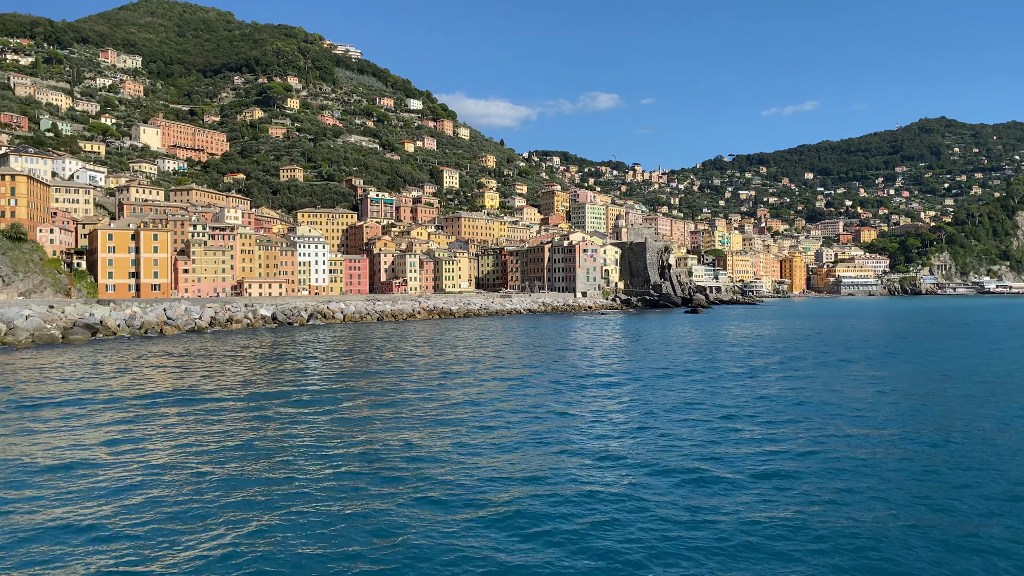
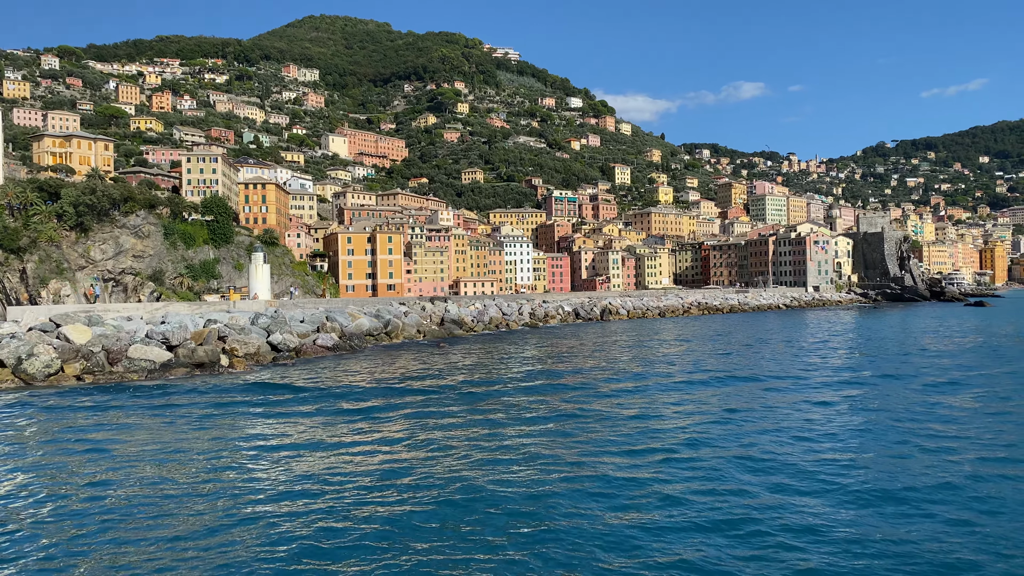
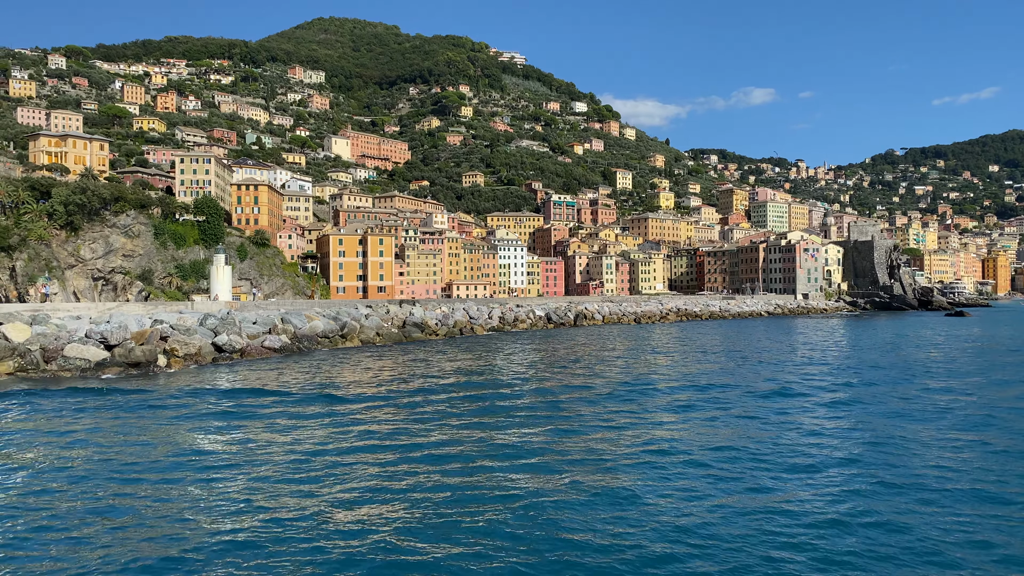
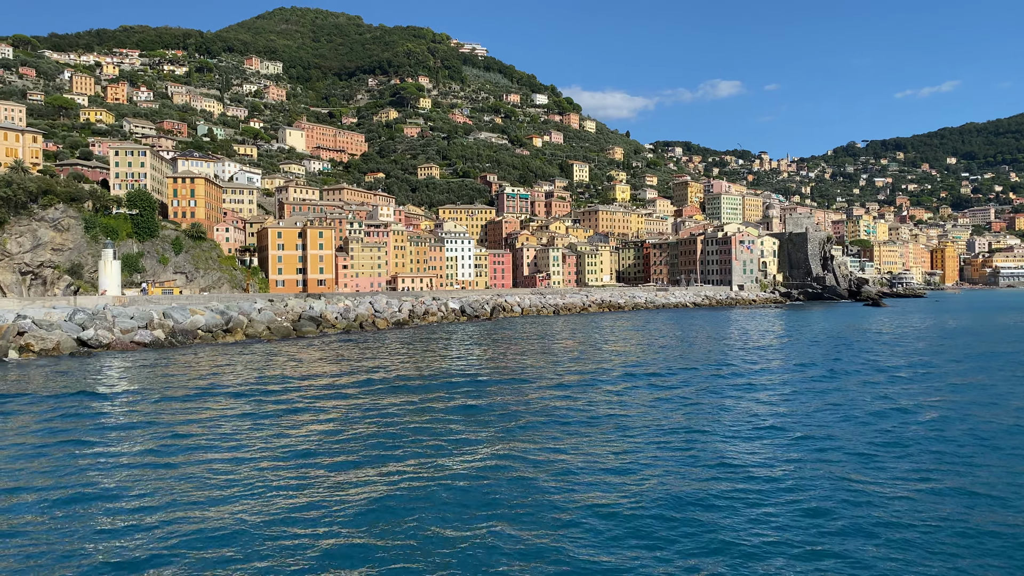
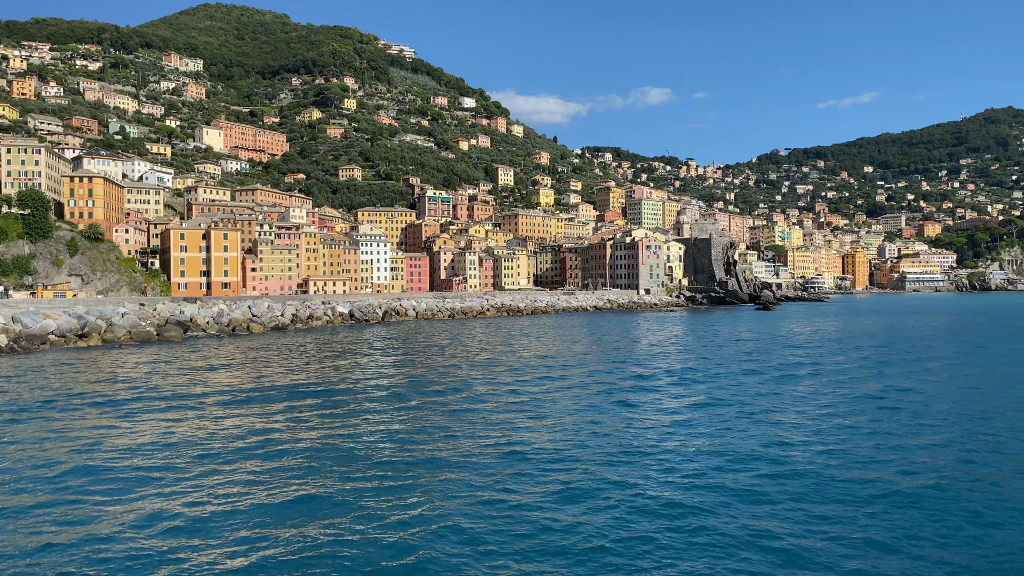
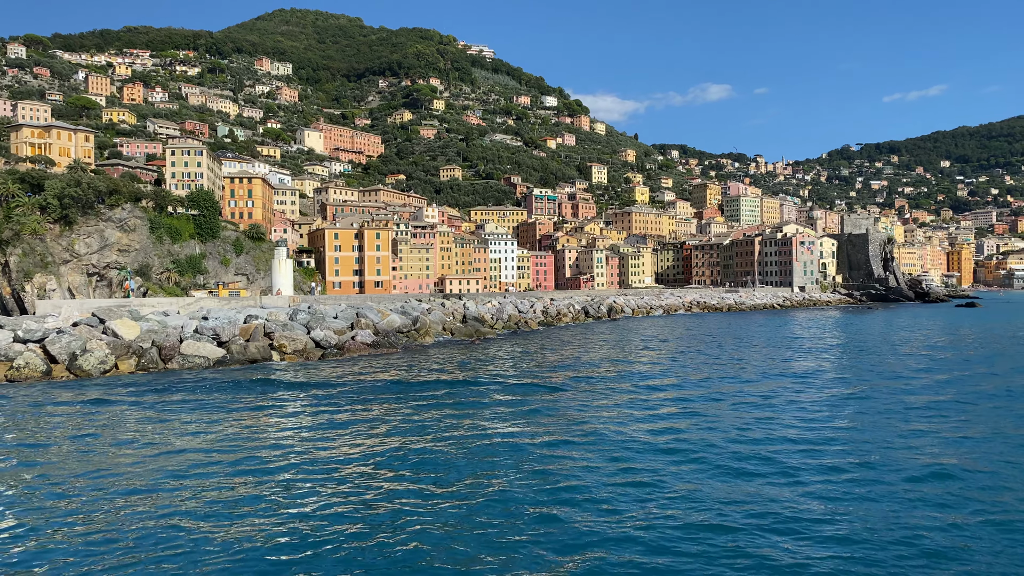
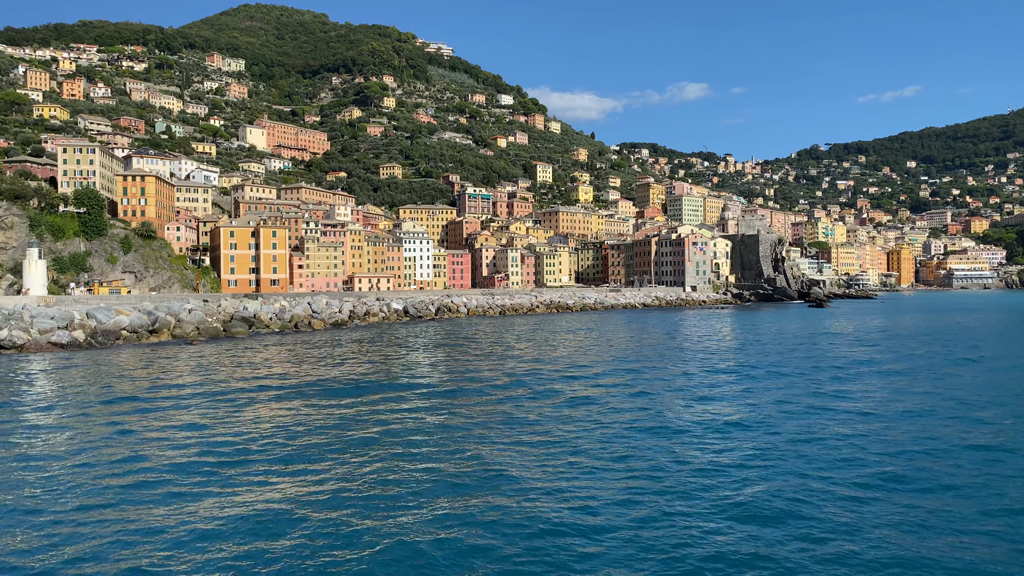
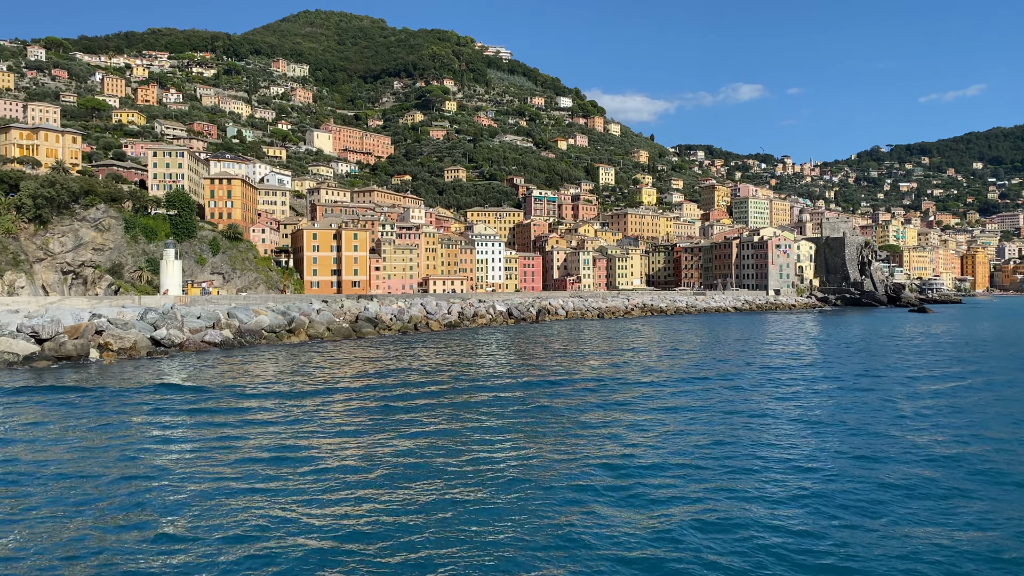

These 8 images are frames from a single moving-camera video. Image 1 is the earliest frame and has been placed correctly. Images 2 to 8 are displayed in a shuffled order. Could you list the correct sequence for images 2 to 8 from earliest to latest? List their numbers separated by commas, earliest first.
5, 7, 4, 8, 3, 2, 6
